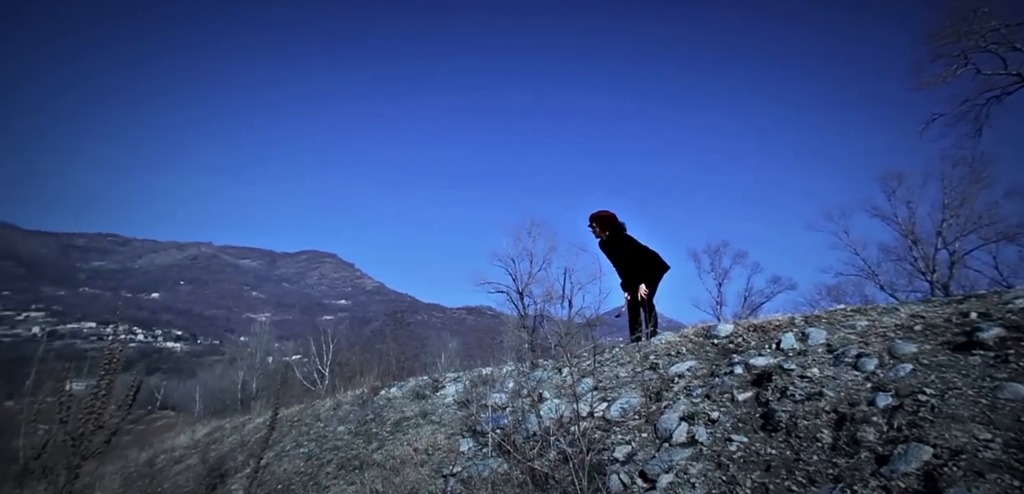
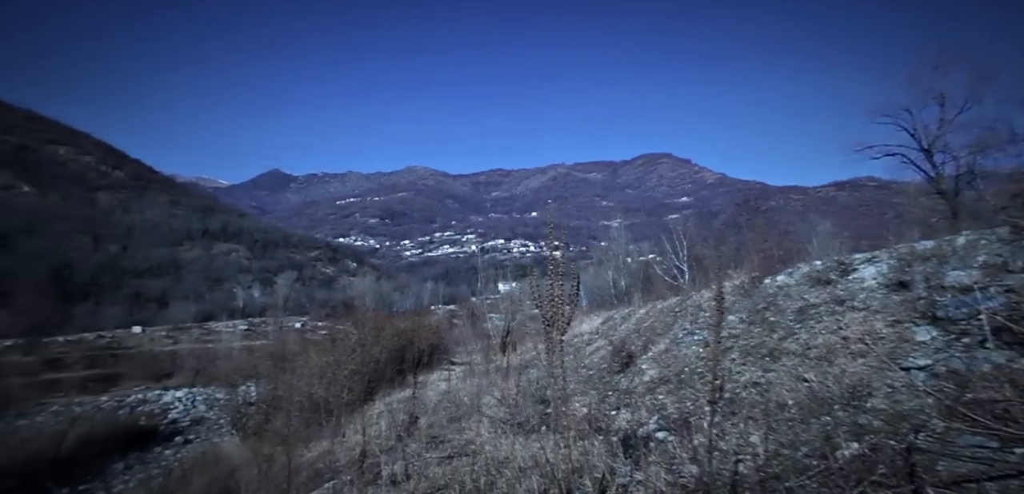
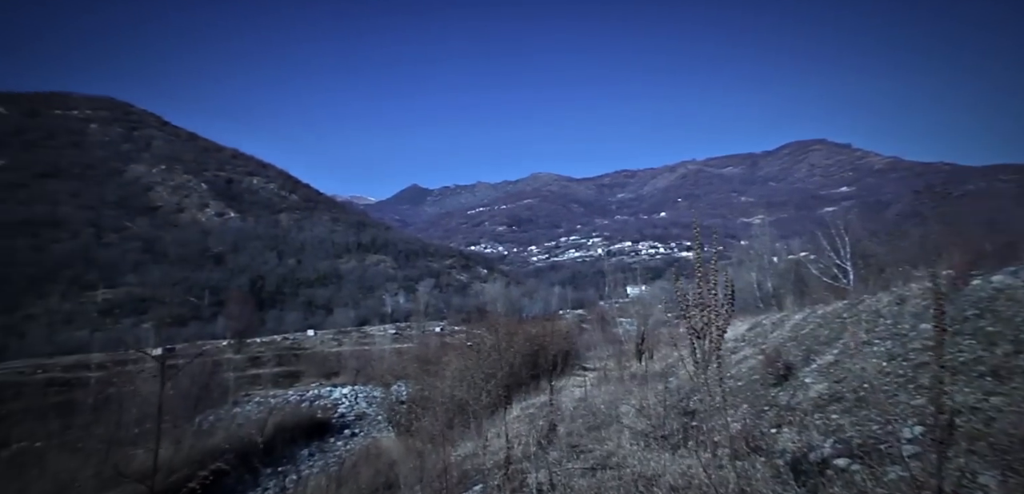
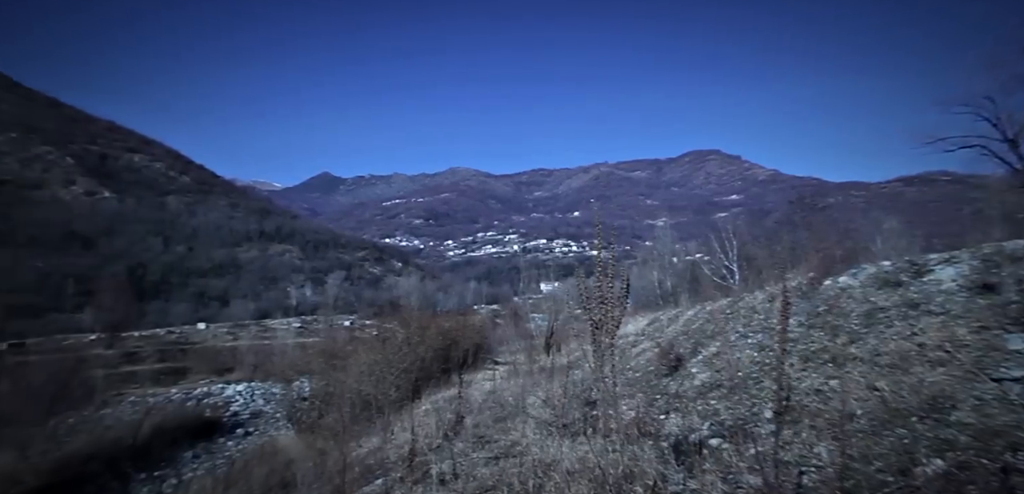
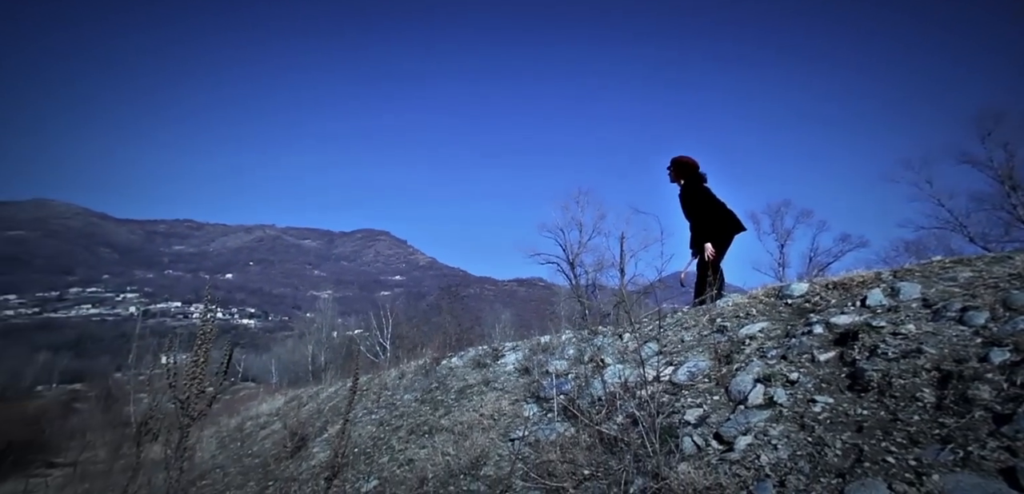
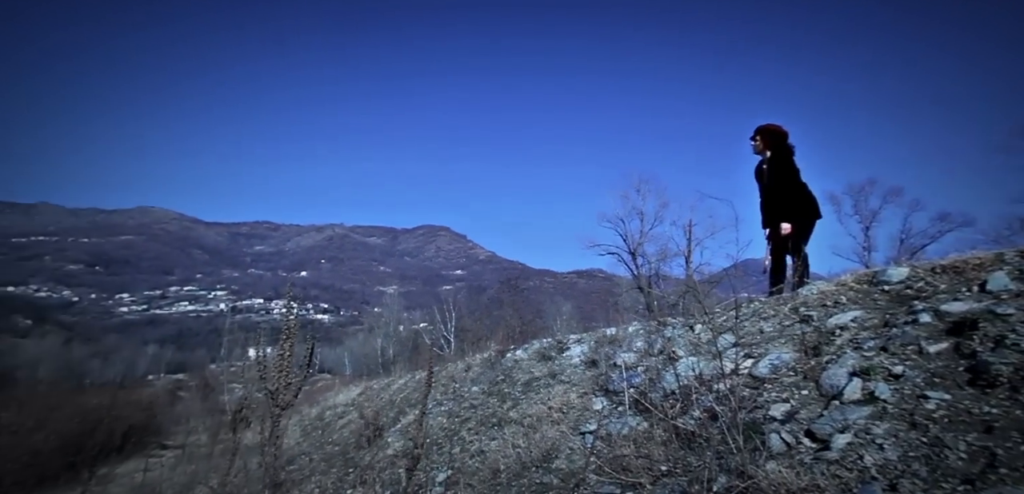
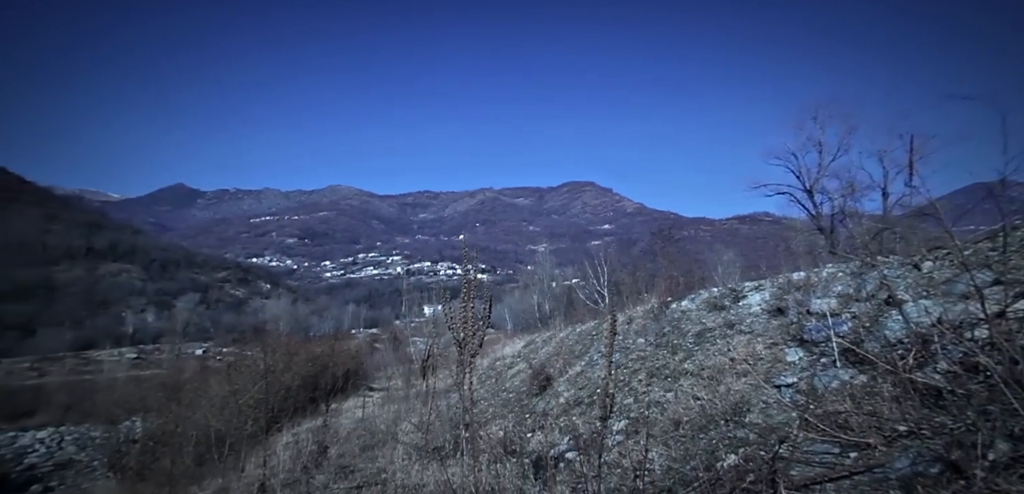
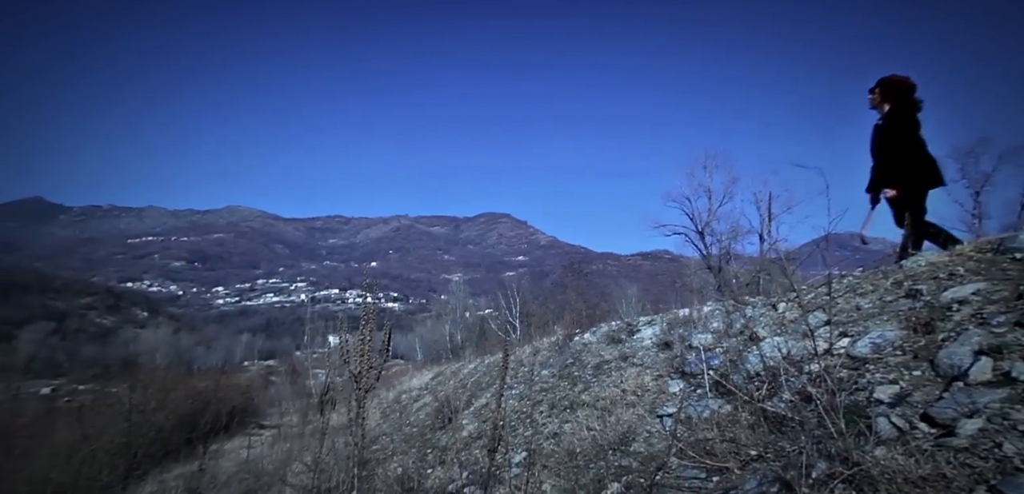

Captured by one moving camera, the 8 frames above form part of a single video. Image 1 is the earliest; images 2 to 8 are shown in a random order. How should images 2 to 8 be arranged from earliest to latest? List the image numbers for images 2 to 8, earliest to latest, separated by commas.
5, 6, 8, 7, 2, 4, 3
